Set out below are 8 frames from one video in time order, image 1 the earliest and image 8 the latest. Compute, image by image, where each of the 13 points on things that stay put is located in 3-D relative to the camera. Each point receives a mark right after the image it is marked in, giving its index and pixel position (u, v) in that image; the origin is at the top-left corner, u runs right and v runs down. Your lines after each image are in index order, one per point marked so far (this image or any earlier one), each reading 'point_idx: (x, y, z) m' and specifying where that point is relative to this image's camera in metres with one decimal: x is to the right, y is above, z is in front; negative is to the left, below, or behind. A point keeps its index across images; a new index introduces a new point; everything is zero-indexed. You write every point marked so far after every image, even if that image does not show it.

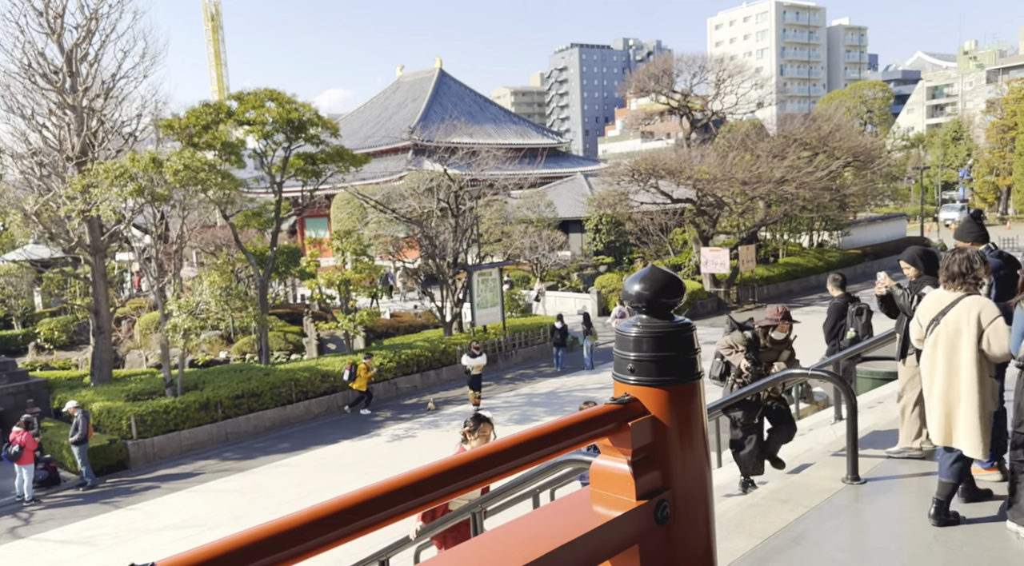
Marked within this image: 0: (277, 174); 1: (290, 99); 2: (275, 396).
0: (-4.2, +1.9, +15.2) m
1: (-3.7, +3.1, +14.1) m
2: (-3.4, -1.6, +12.1) m
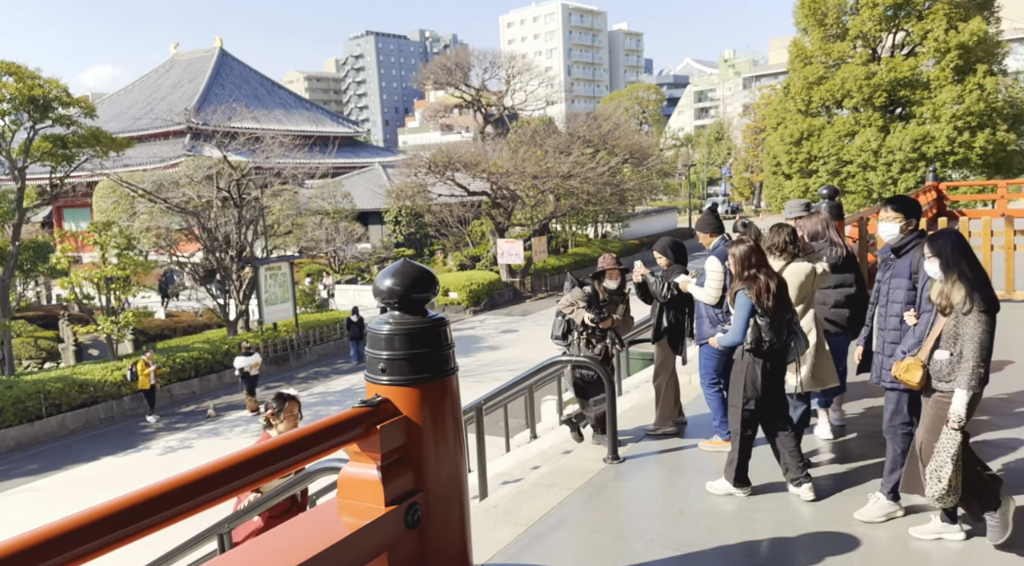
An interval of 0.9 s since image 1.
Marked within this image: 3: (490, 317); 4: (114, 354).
0: (-7.8, +2.0, +13.6) m
1: (-7.0, +3.1, +12.7) m
2: (-6.2, -1.6, +10.8) m
3: (-0.5, -0.8, +19.3) m
4: (-6.8, -1.2, +14.5) m
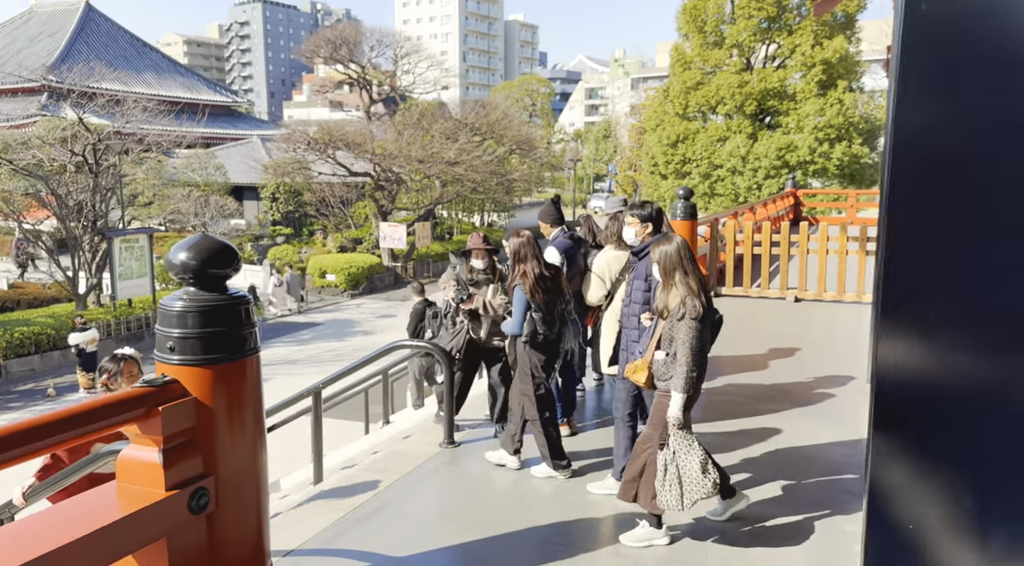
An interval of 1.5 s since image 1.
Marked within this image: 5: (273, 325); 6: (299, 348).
0: (-9.7, +2.6, +12.3) m
1: (-8.7, +3.7, +11.5) m
2: (-7.9, -1.1, +9.9) m
3: (-3.3, -0.4, +19.0) m
4: (-9.0, -0.7, +13.4) m
5: (-4.5, -0.8, +15.9) m
6: (-3.5, -1.1, +13.8) m
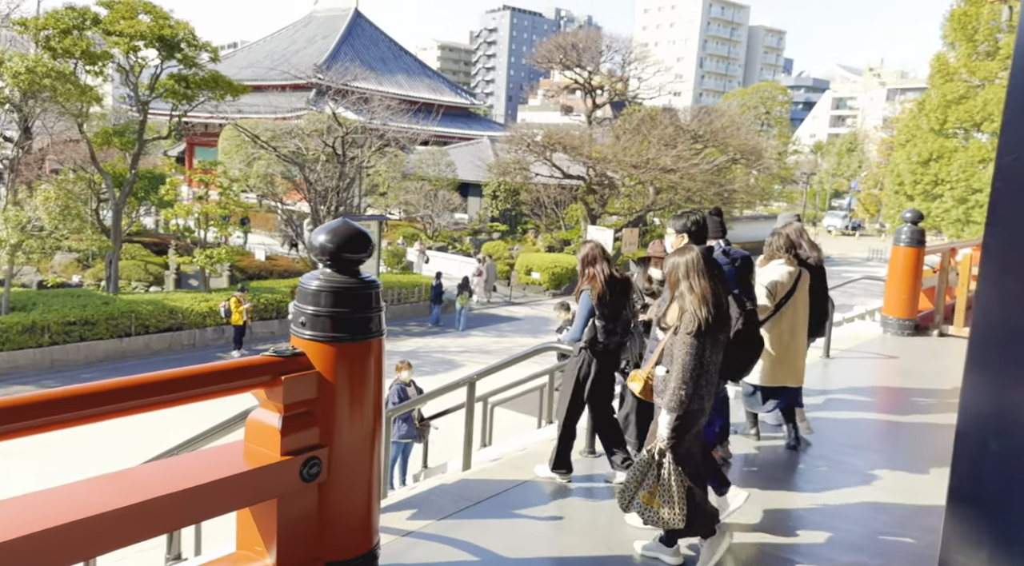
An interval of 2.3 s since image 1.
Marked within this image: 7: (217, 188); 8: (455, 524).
0: (-6.2, +3.2, +14.4) m
1: (-5.4, +4.2, +13.3) m
2: (-5.4, -0.6, +11.5) m
3: (+1.4, -0.4, +19.3) m
4: (-5.6, -0.1, +15.2) m
5: (-0.6, -0.7, +16.5) m
6: (-0.3, -1.0, +14.2) m
7: (-5.3, +1.7, +15.1) m
8: (-0.2, -1.0, +3.3) m
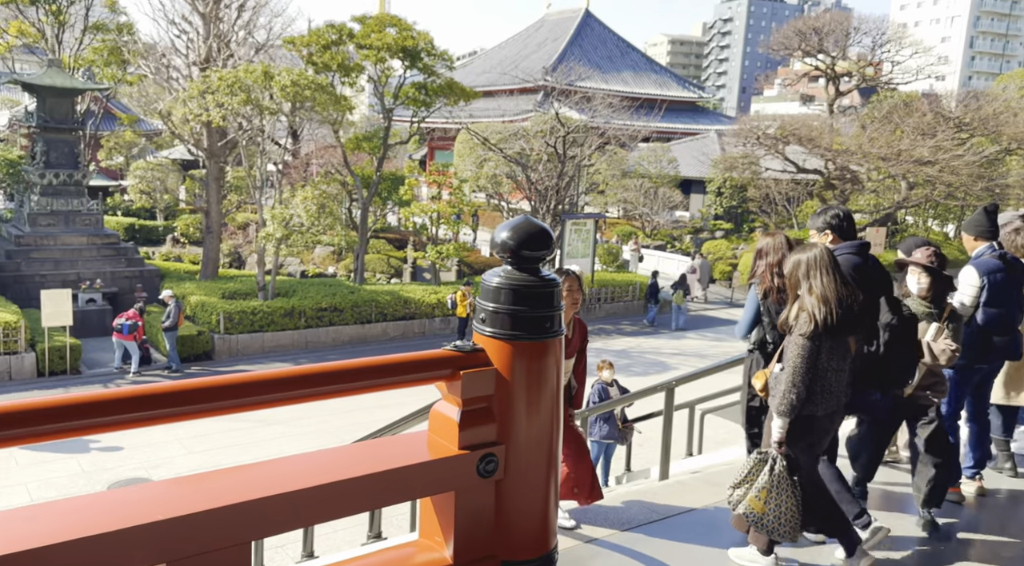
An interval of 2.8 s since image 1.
0: (-2.3, +3.4, +15.6) m
1: (-1.8, +4.4, +14.4) m
2: (-2.4, -0.5, +12.7) m
3: (+6.2, -0.5, +18.4) m
4: (-1.5, 0.0, +16.3) m
5: (+3.6, -0.7, +16.2) m
6: (+3.3, -1.0, +13.9) m
7: (-1.2, +1.8, +16.1) m
8: (+0.5, -1.0, +3.3) m
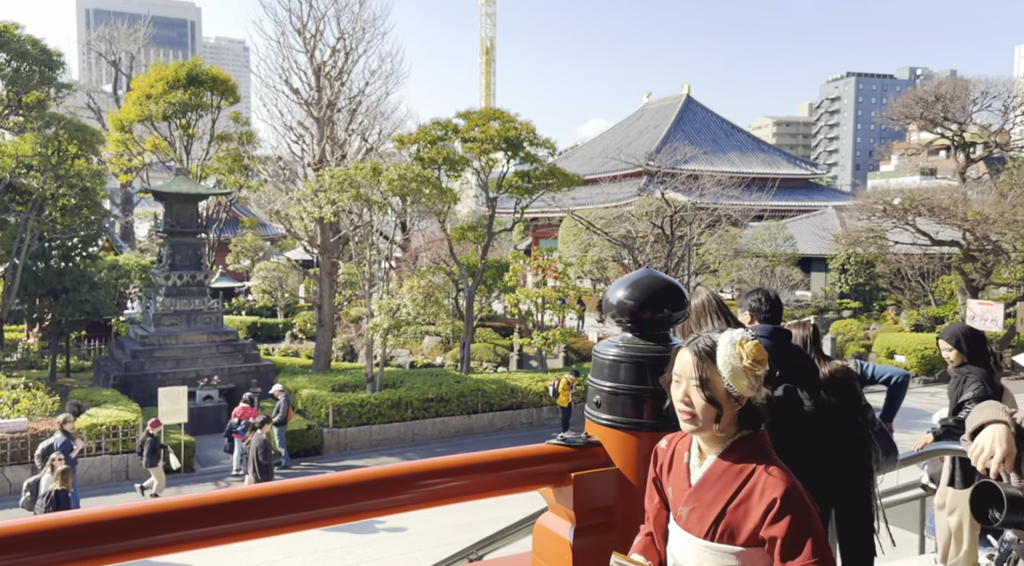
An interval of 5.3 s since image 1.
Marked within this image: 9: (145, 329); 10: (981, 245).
0: (-0.3, +1.7, +15.7) m
1: (0.0, +2.9, +14.5) m
2: (-0.7, -1.8, +12.4) m
3: (+8.5, -2.0, +16.9) m
4: (+0.6, -1.6, +15.9) m
5: (+5.7, -2.1, +15.0) m
6: (+5.1, -2.2, +12.8) m
7: (+0.8, +0.2, +15.8) m
8: (+0.9, -1.2, +2.7) m
9: (-5.9, -0.7, +13.7) m
10: (+10.0, +0.8, +18.2) m
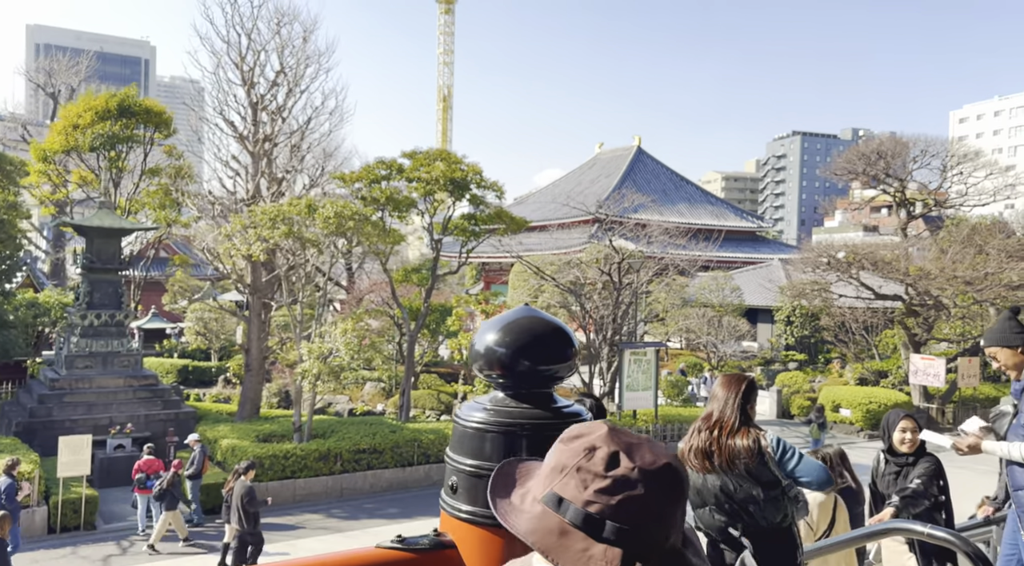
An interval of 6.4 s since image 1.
0: (-1.4, +0.9, +15.2) m
1: (-1.0, +2.1, +14.1) m
2: (-1.6, -2.4, +11.7) m
3: (+7.4, -3.1, +16.7) m
4: (-0.5, -2.5, +15.3) m
5: (+4.6, -3.0, +14.7) m
6: (+4.2, -3.0, +12.4) m
7: (-0.2, -0.7, +15.4) m
8: (+0.6, -1.4, +2.2) m
9: (-6.9, -1.3, +12.7) m
10: (+8.8, -0.3, +18.3) m
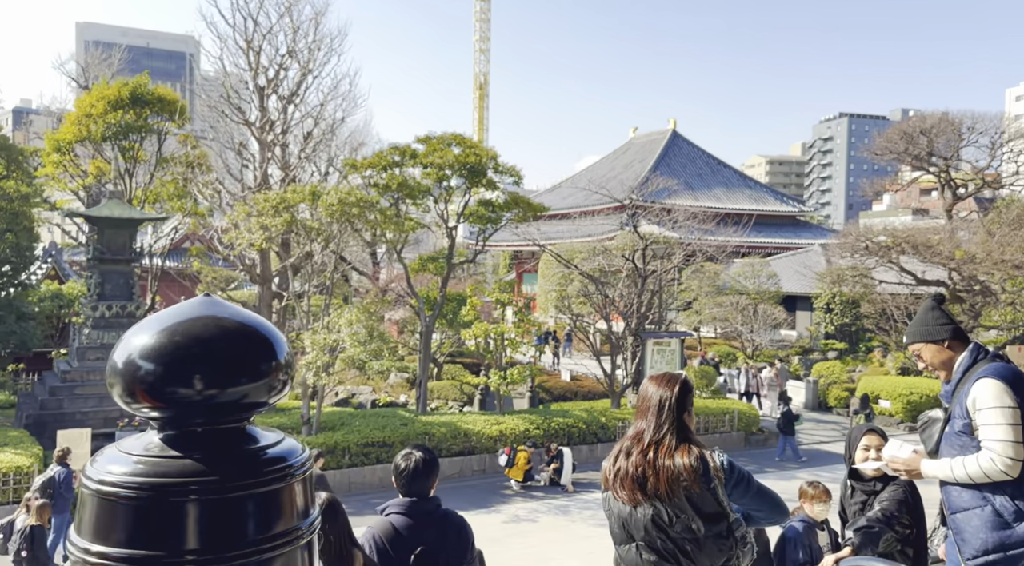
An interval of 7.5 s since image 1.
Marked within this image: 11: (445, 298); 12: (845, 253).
0: (-1.0, +1.1, +14.8) m
1: (-0.7, +2.3, +13.7) m
2: (-1.4, -2.3, +11.4) m
3: (+7.8, -2.8, +15.9) m
4: (-0.1, -2.3, +14.9) m
5: (+4.9, -2.8, +14.1) m
6: (+4.4, -2.8, +11.8) m
7: (+0.1, -0.5, +14.9) m
8: (+0.3, -1.3, +1.8) m
9: (-6.7, -1.2, +12.7) m
10: (+9.3, 0.0, +17.4) m
11: (-1.2, -0.3, +14.1) m
12: (+7.6, +0.7, +19.5) m
